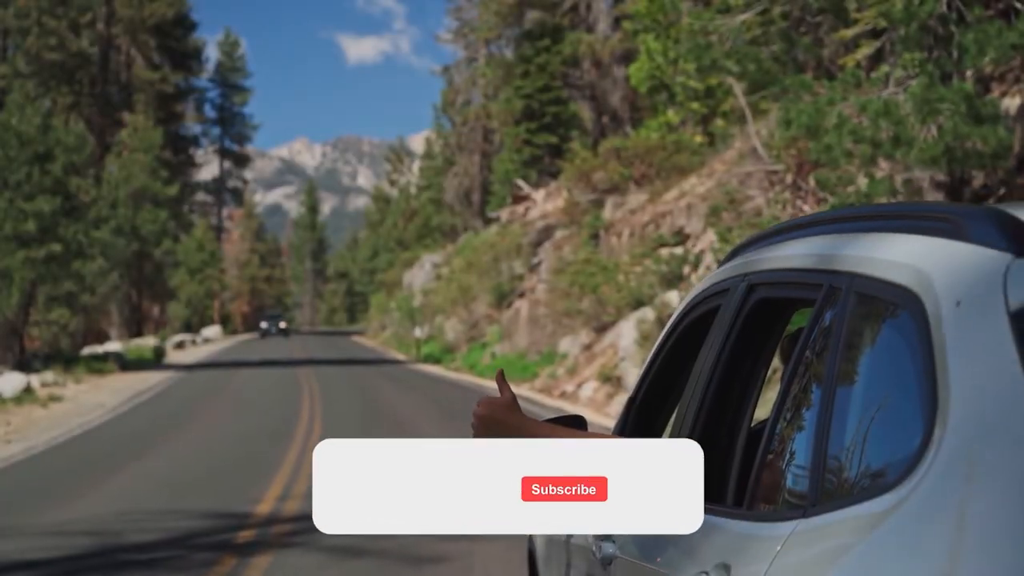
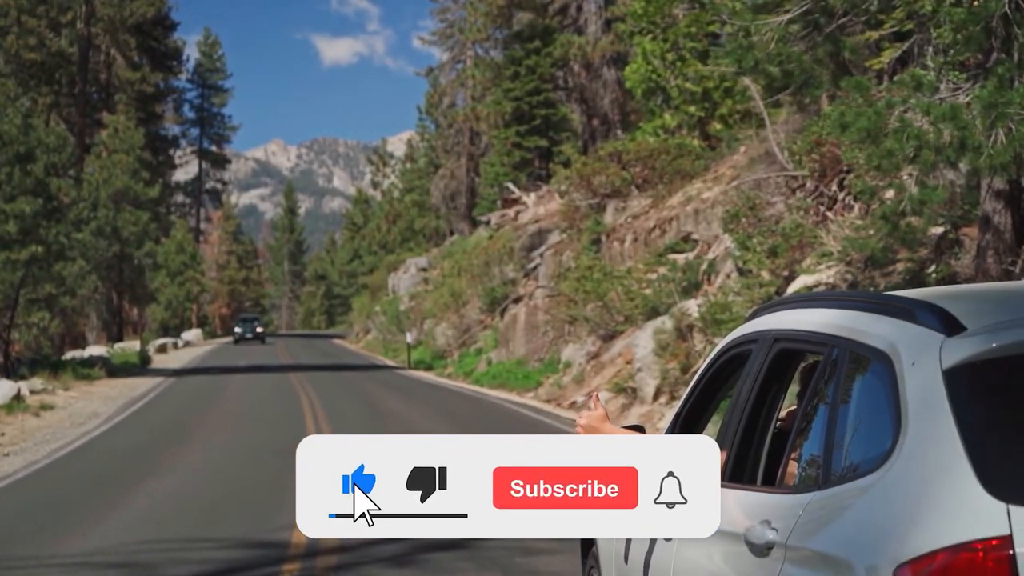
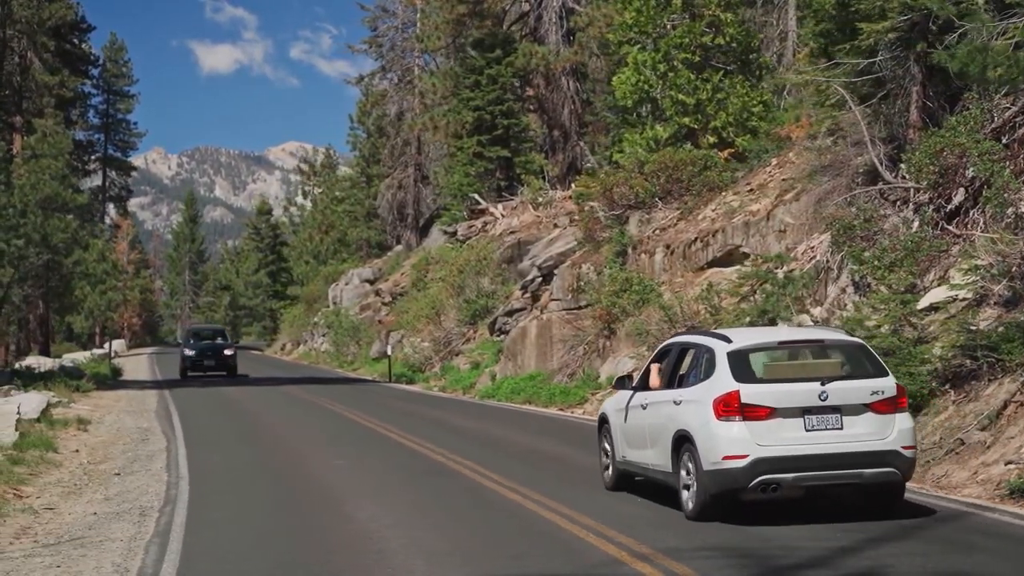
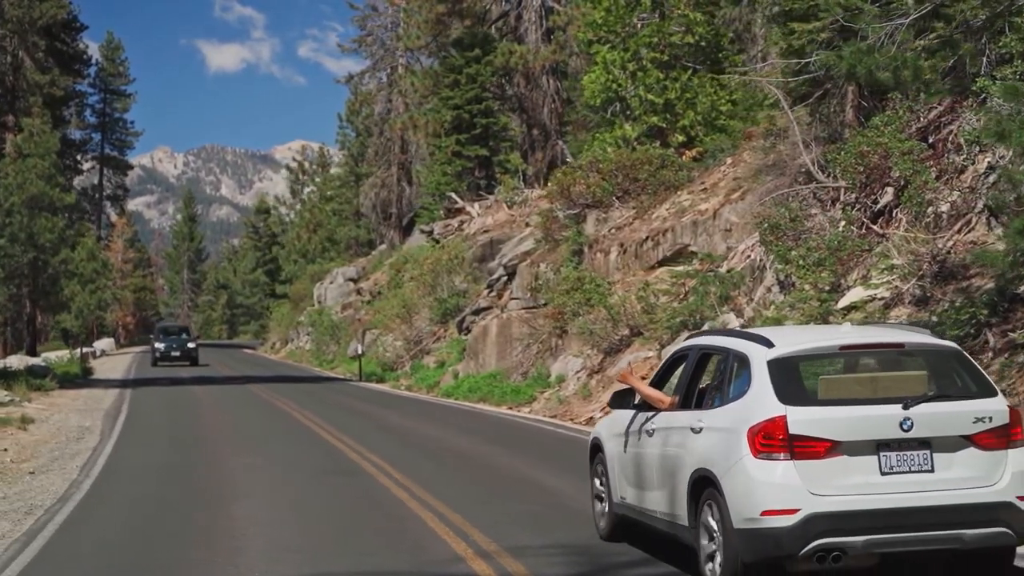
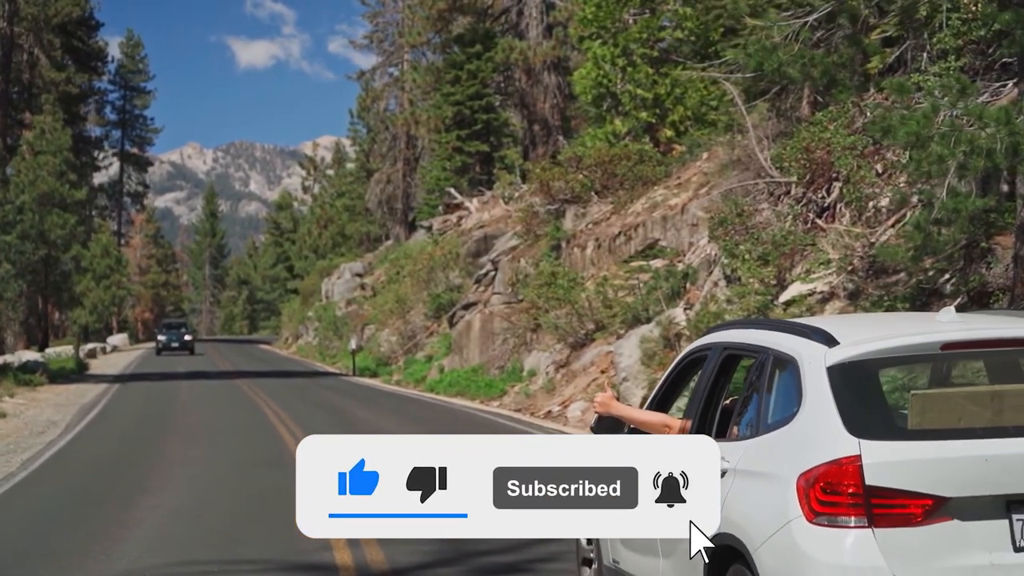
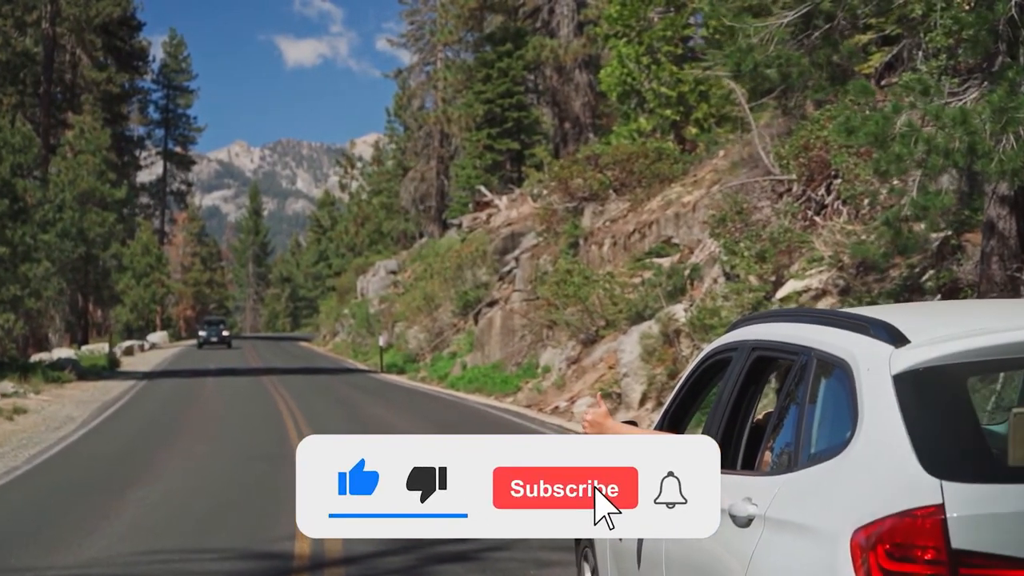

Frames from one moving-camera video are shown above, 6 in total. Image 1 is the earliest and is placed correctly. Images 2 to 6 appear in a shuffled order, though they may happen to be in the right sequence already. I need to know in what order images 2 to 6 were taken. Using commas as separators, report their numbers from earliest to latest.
2, 6, 5, 4, 3
